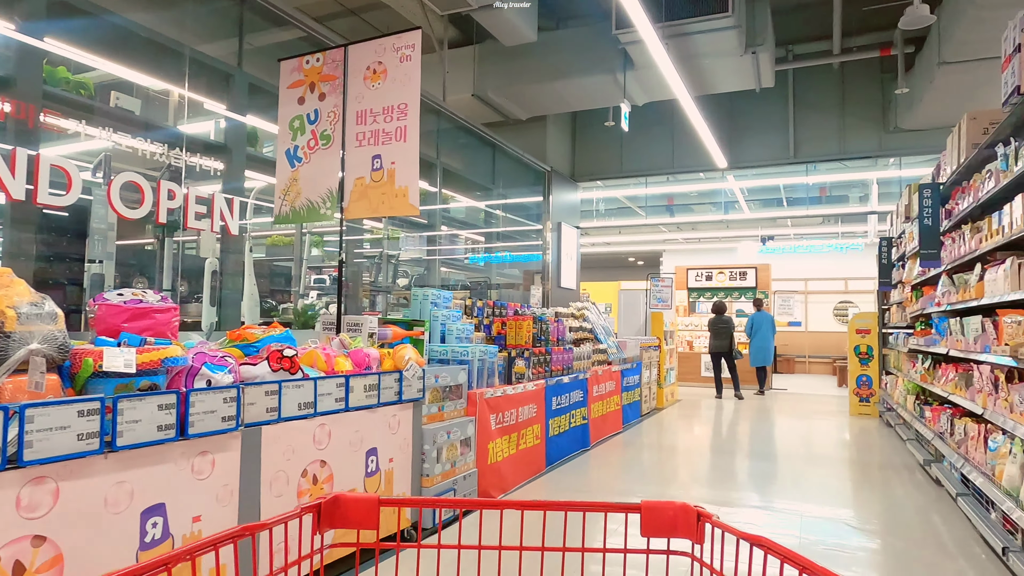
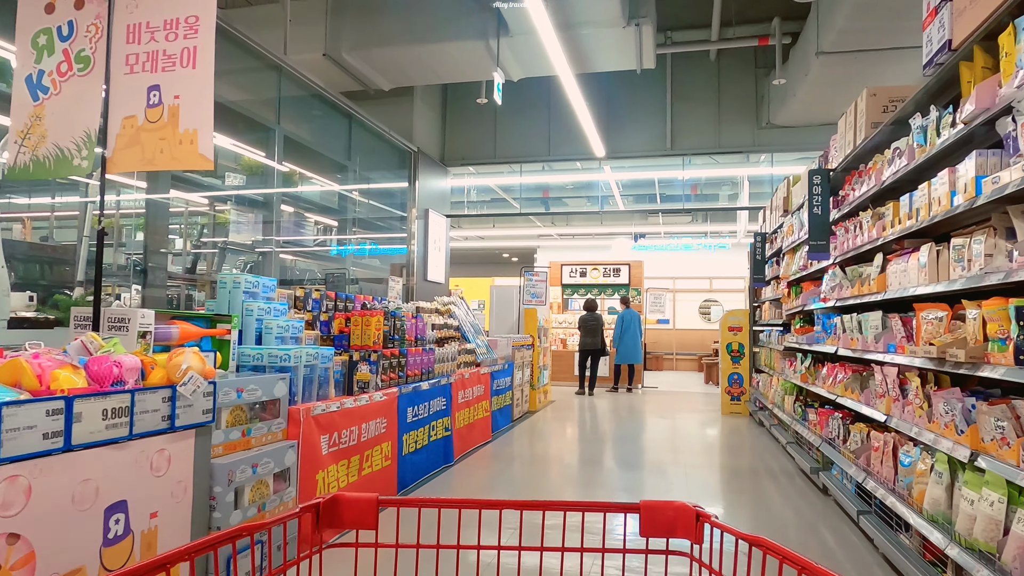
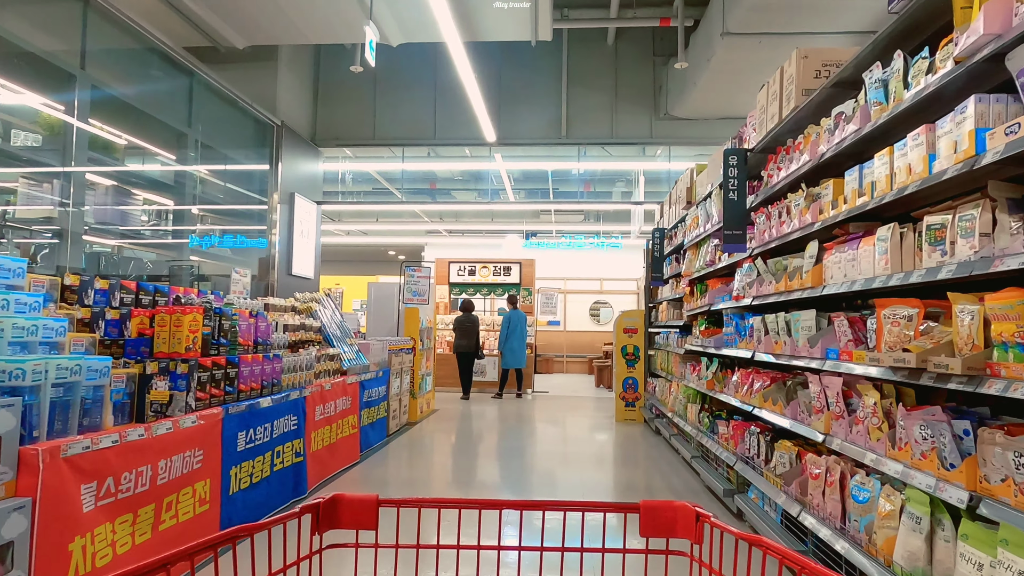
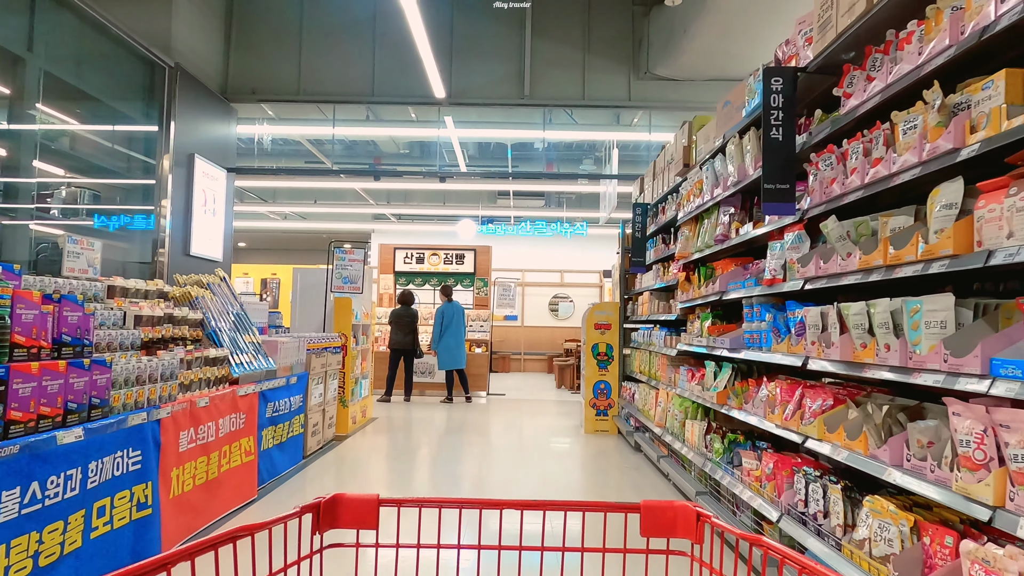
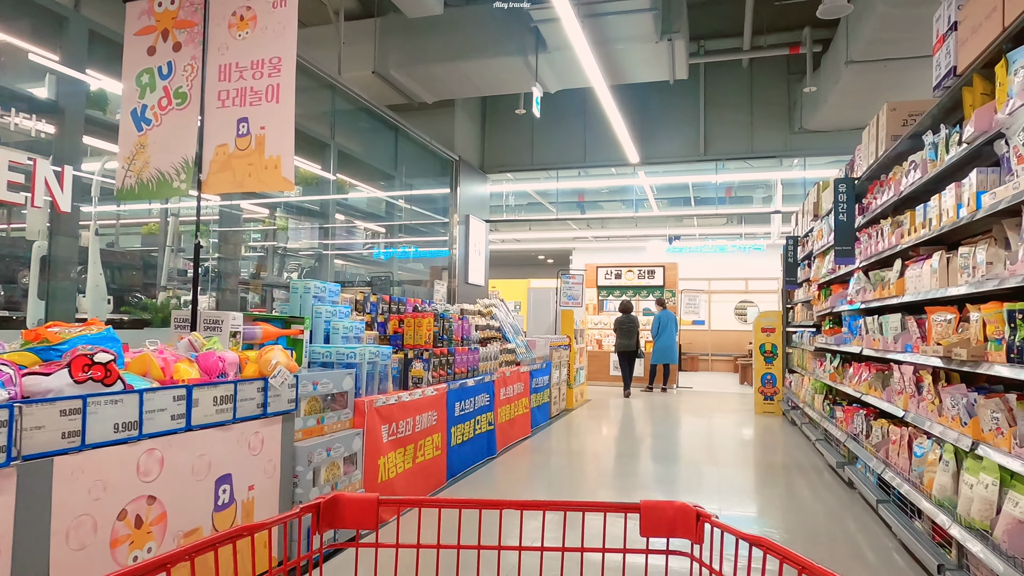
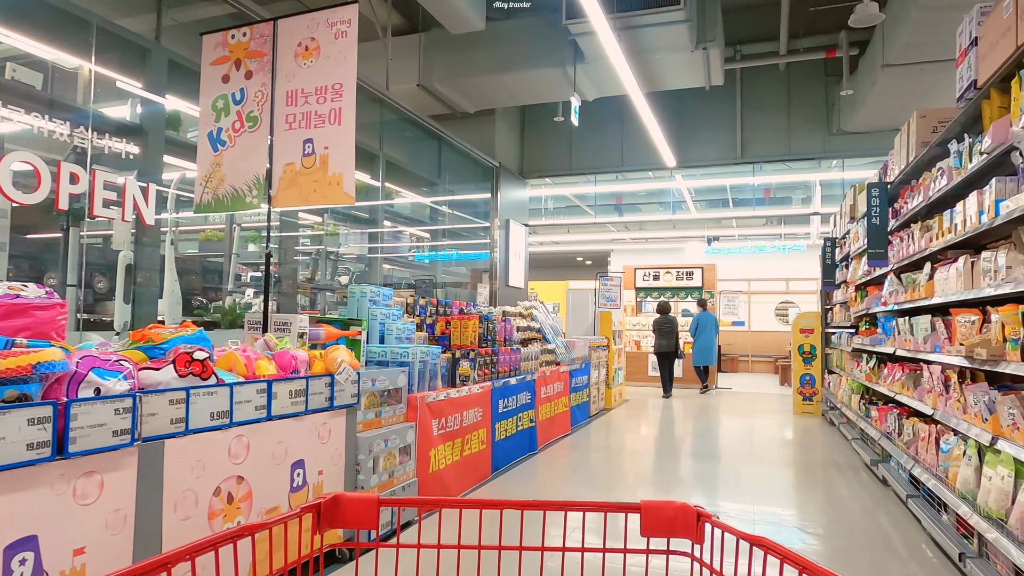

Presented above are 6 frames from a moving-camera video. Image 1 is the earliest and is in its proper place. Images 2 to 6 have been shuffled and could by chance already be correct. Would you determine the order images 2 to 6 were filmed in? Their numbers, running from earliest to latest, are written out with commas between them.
6, 5, 2, 3, 4
